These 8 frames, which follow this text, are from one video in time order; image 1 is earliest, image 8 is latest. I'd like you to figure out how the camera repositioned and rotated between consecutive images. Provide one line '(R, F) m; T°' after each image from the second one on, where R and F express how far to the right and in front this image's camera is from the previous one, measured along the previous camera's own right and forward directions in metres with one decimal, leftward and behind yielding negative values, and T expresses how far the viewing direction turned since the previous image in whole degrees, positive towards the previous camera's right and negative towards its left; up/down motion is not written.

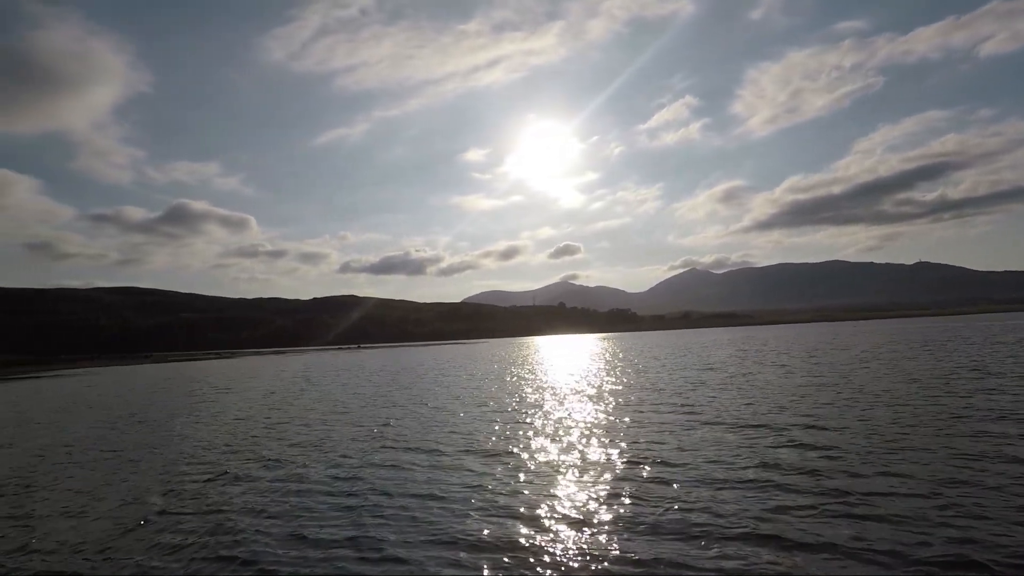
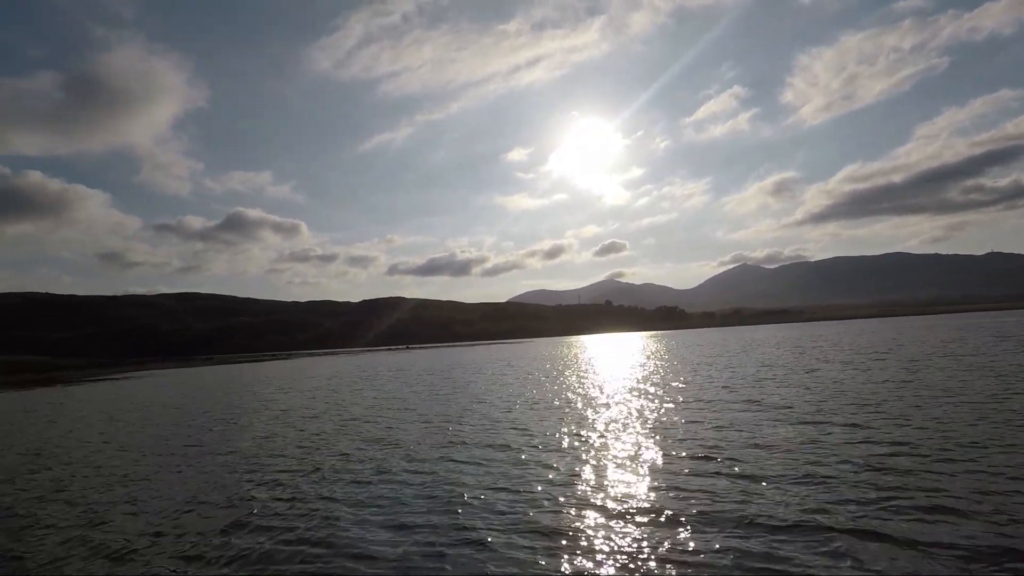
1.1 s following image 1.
(+0.1, +0.1) m; -5°
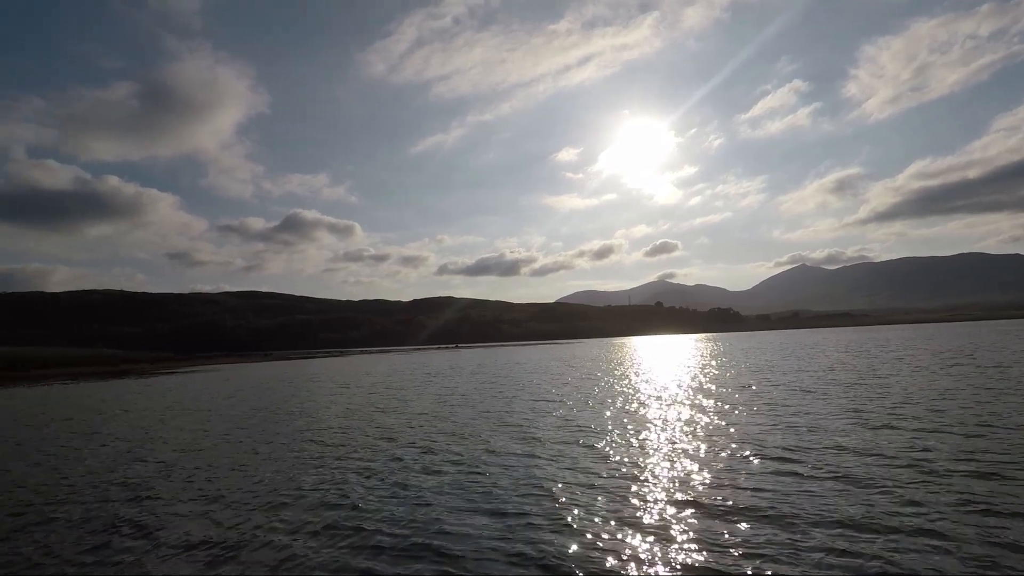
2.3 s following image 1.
(+0.2, 0.0) m; -5°
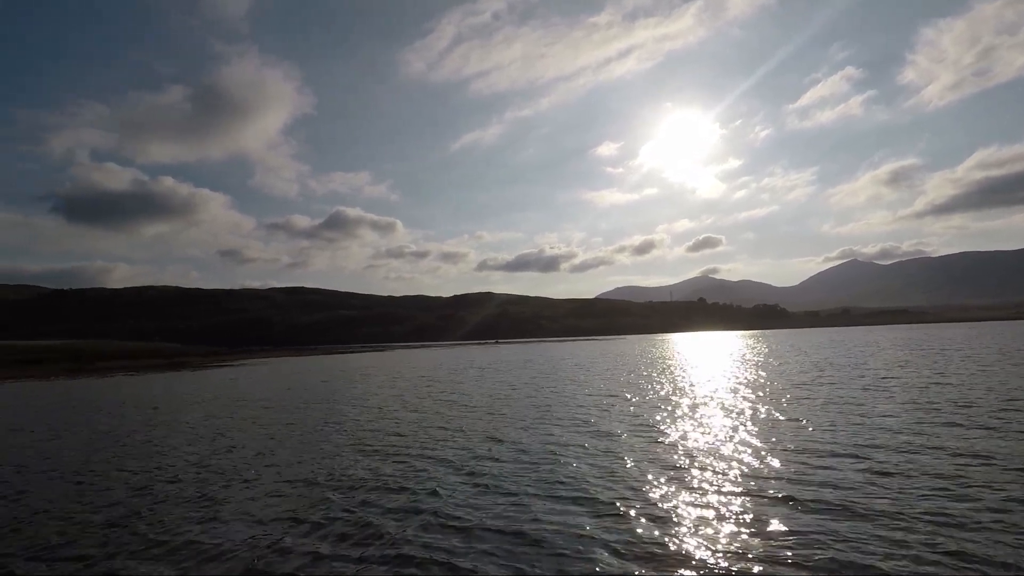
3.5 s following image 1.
(+0.4, +0.1) m; -4°
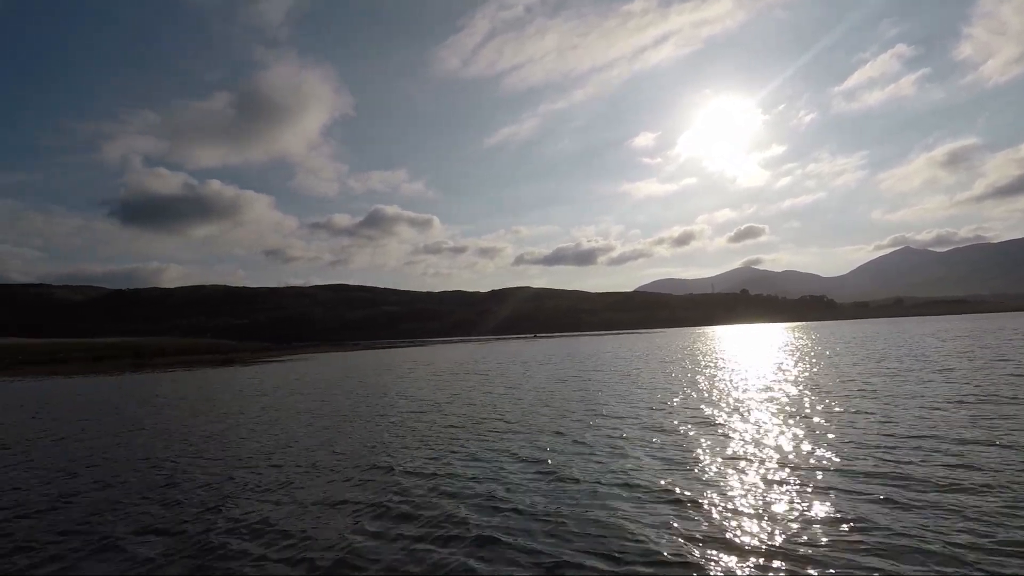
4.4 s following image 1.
(+0.9, +0.3) m; -4°
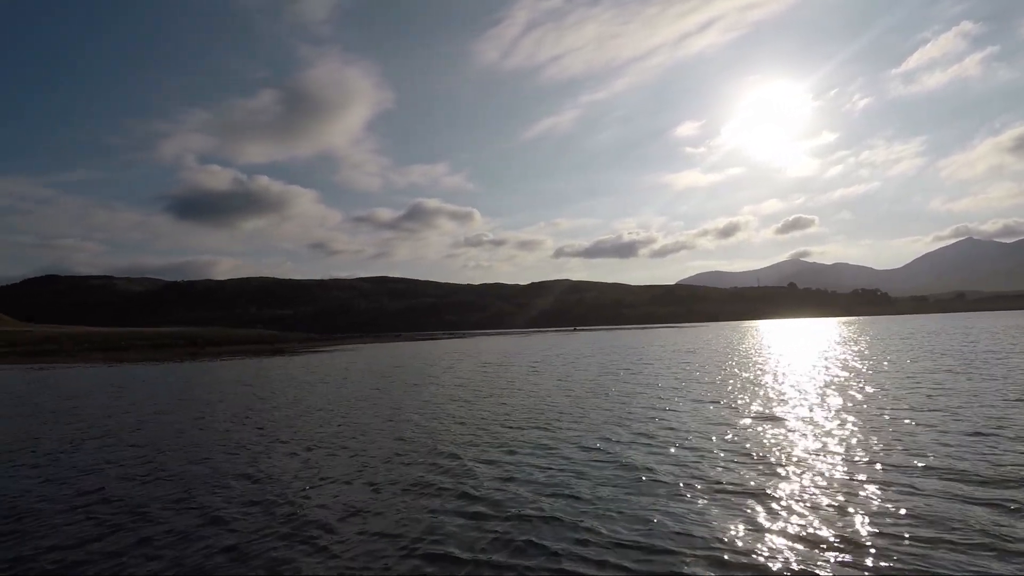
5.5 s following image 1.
(+0.7, 0.0) m; -4°
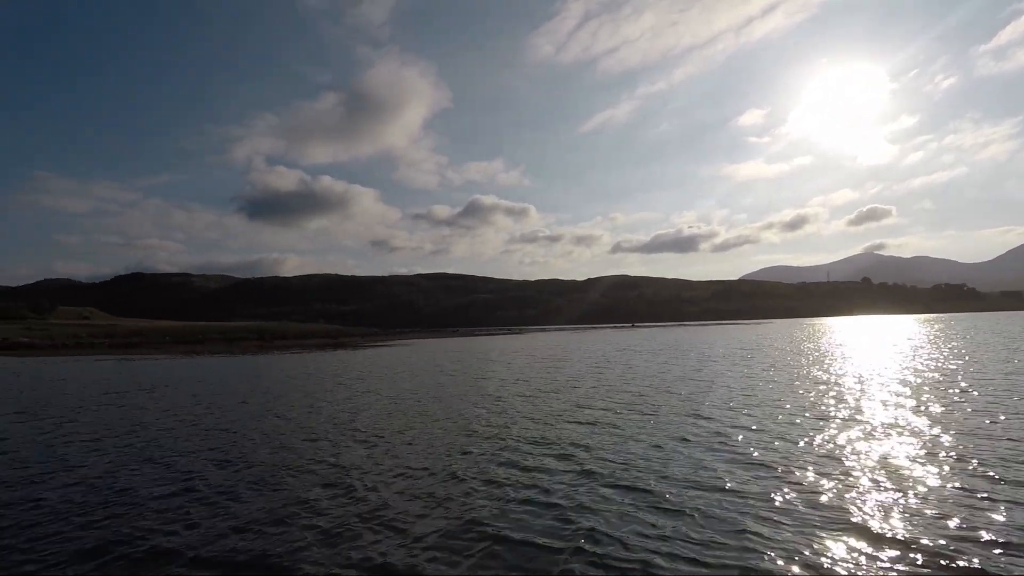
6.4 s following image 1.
(+0.8, +0.3) m; -6°
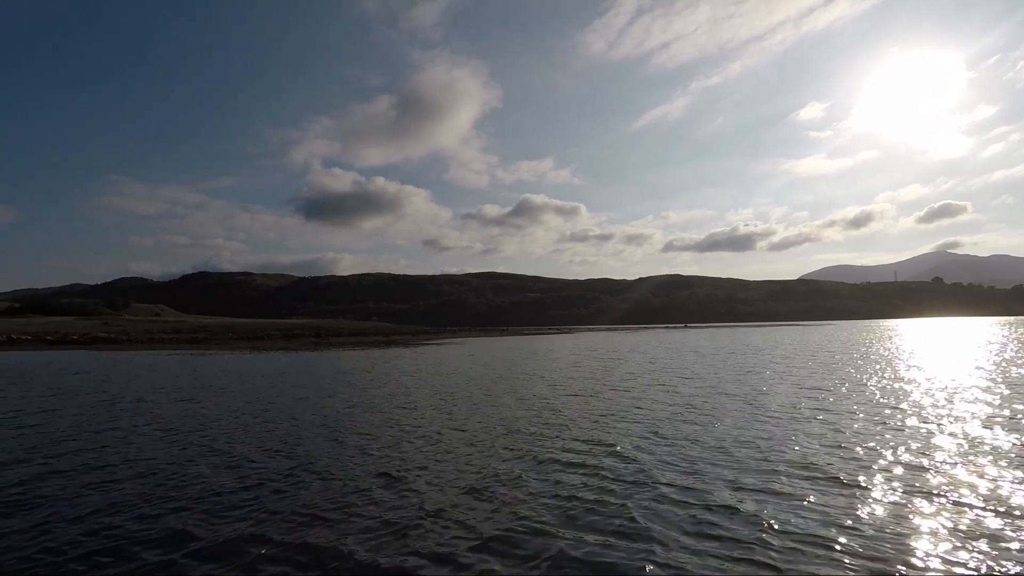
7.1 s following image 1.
(+0.3, -0.1) m; -5°
